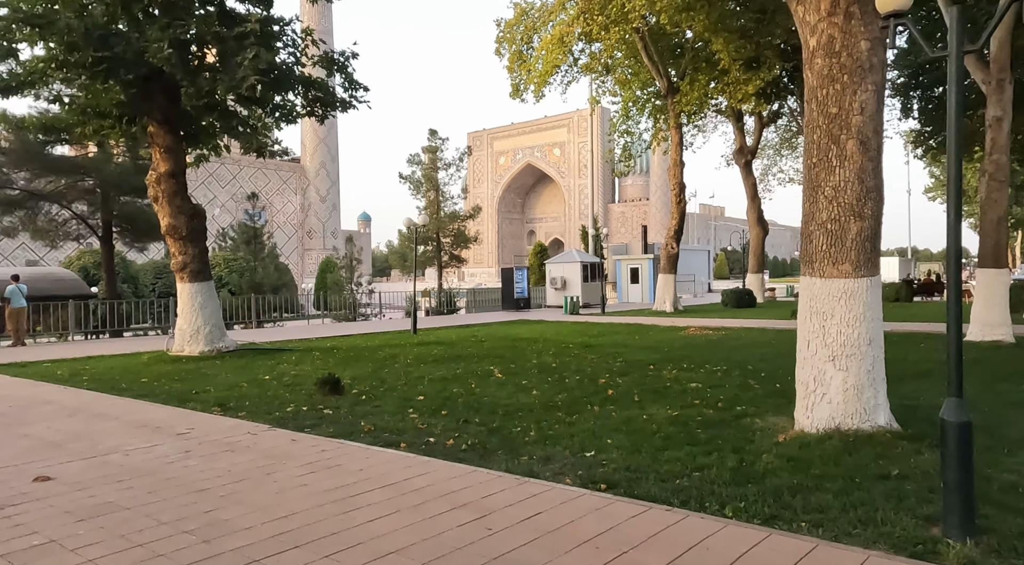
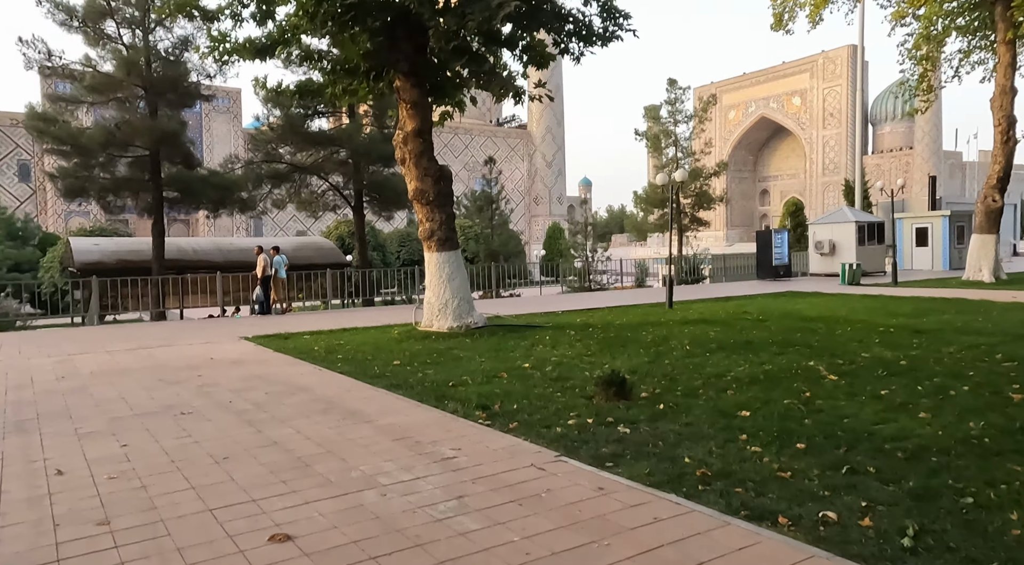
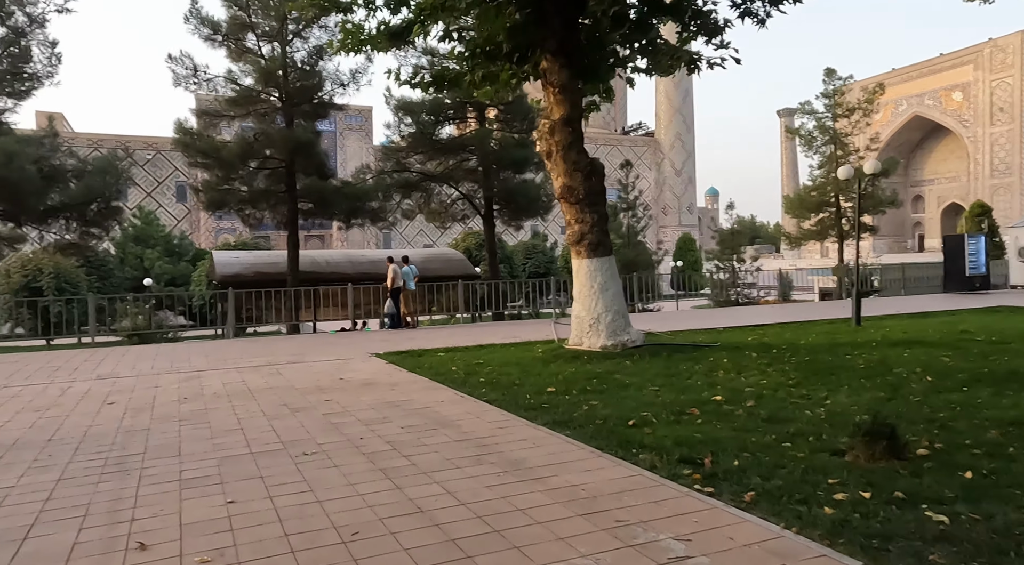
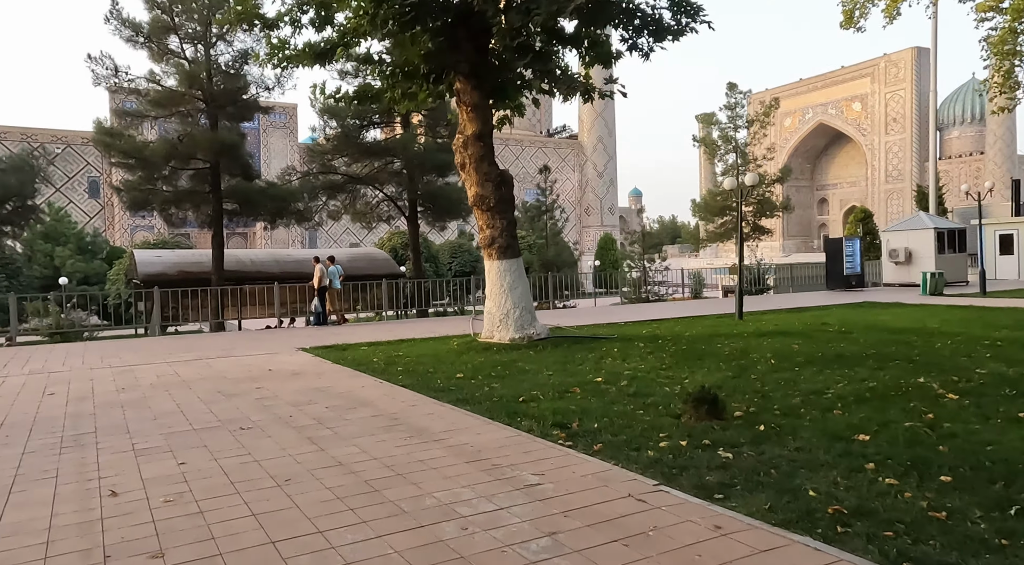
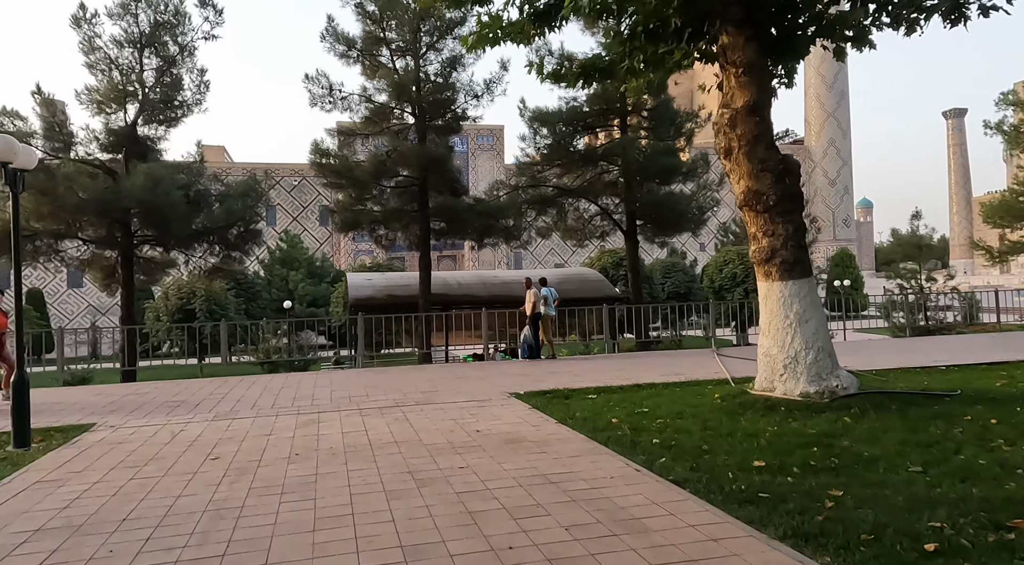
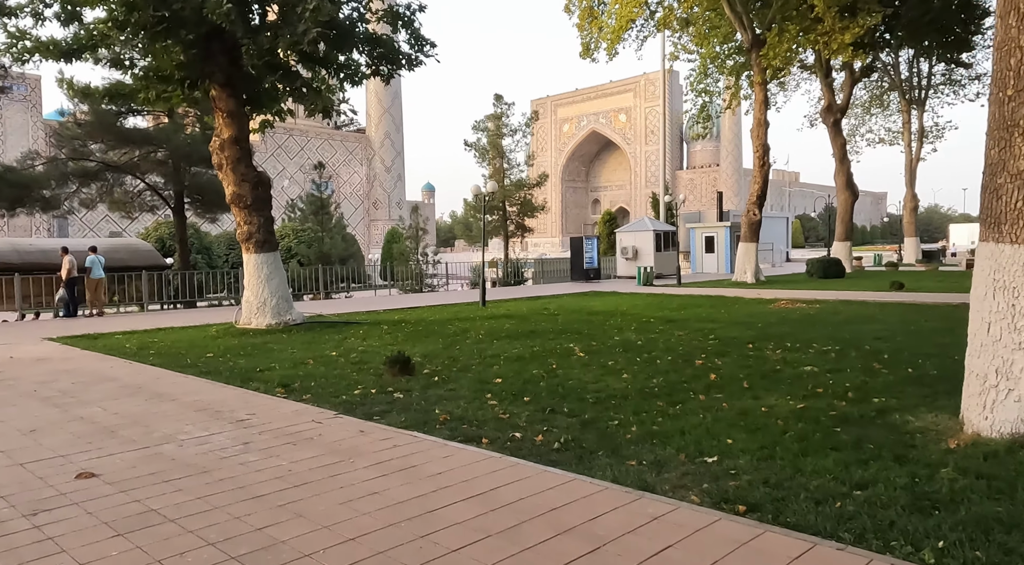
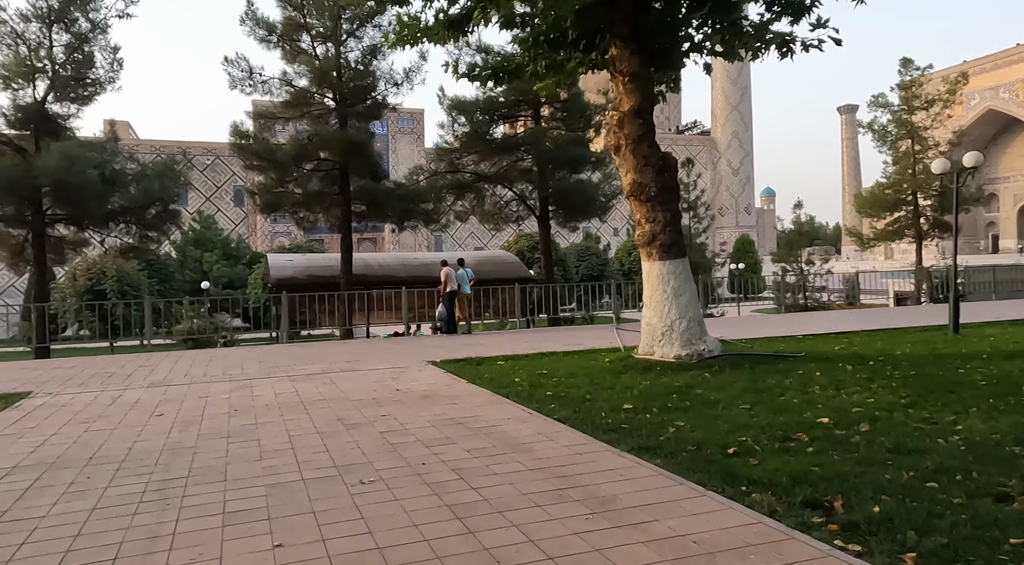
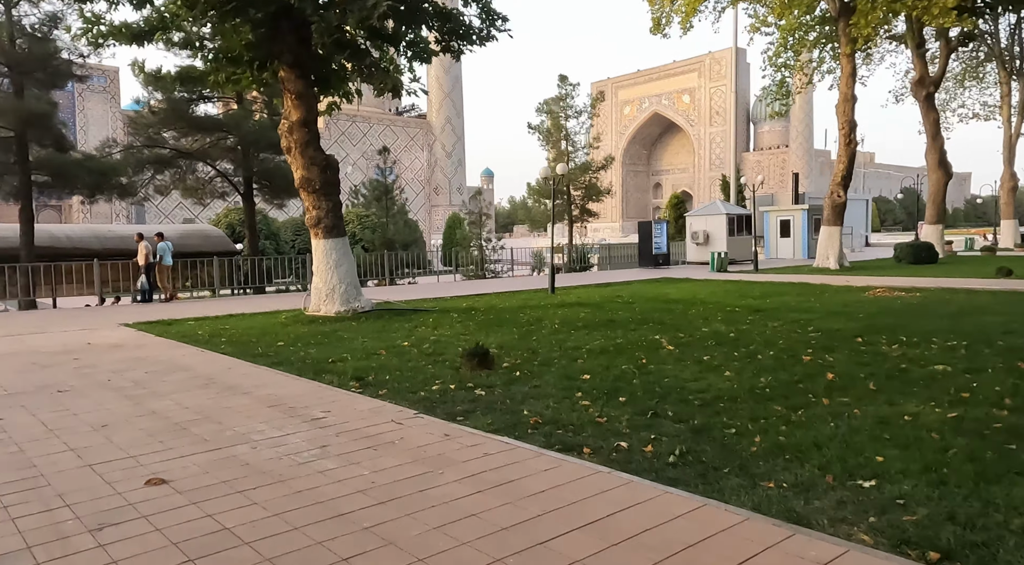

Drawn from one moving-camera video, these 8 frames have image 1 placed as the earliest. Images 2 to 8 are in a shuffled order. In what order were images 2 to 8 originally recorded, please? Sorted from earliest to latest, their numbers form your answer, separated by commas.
6, 8, 2, 4, 3, 7, 5
